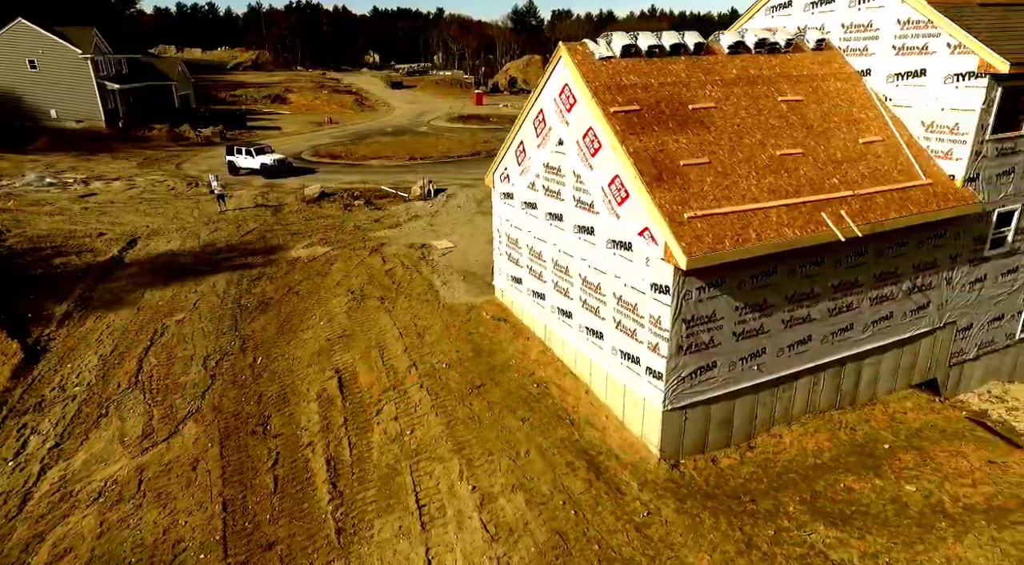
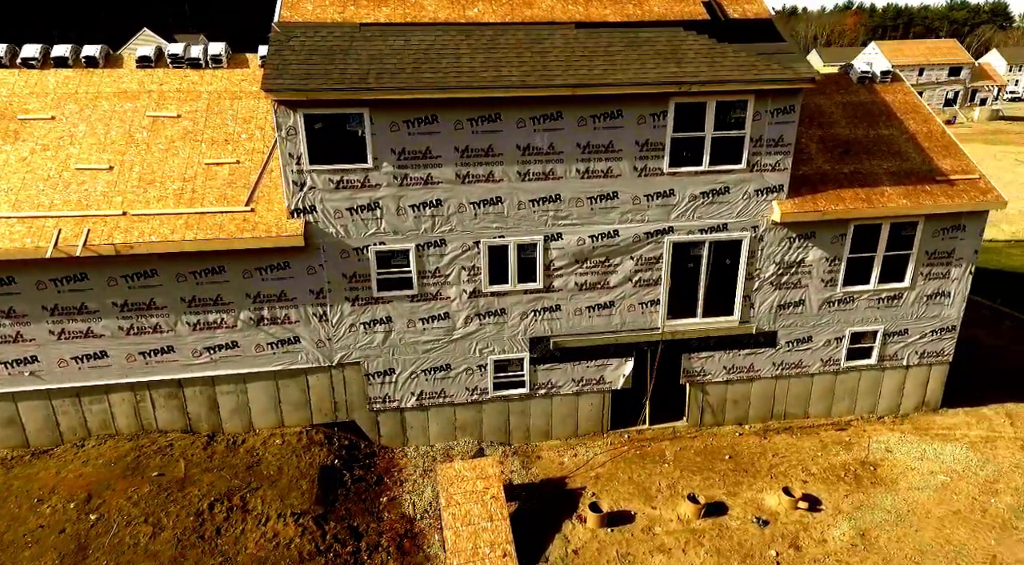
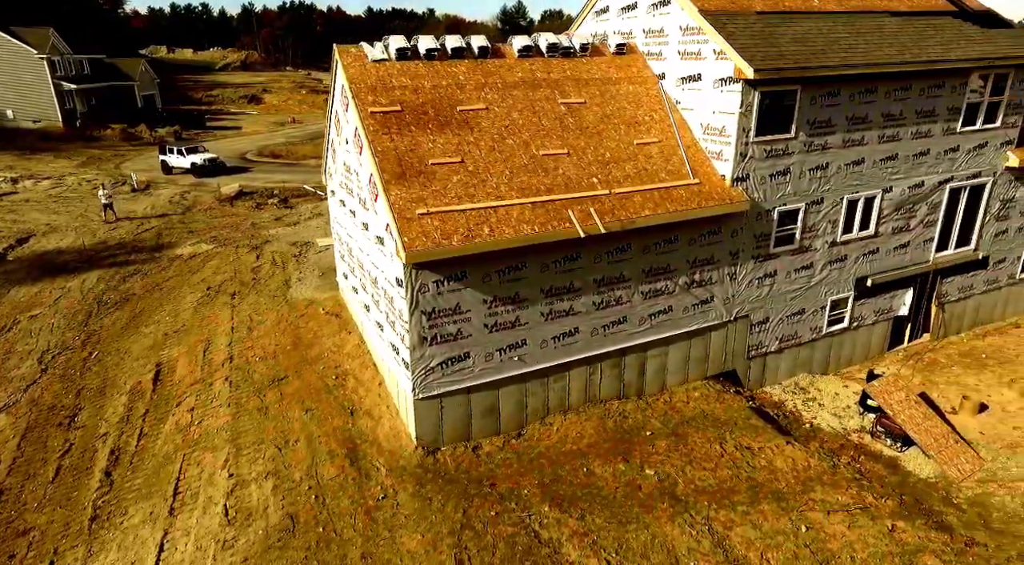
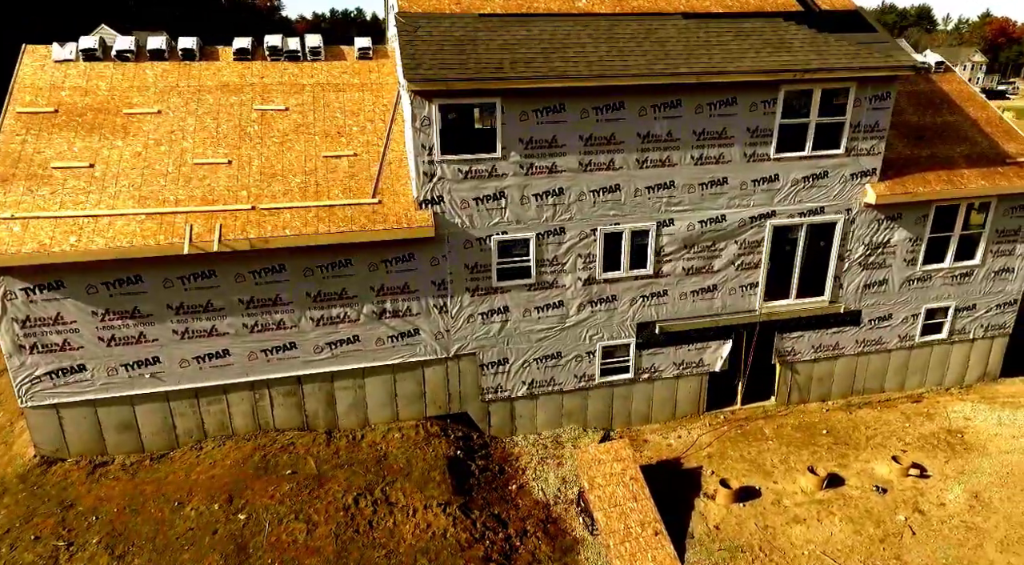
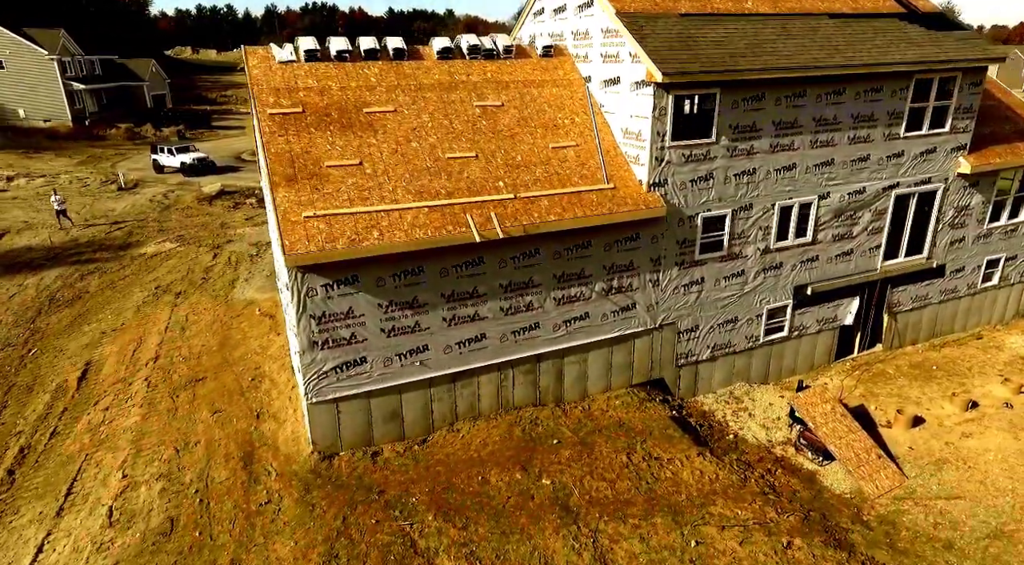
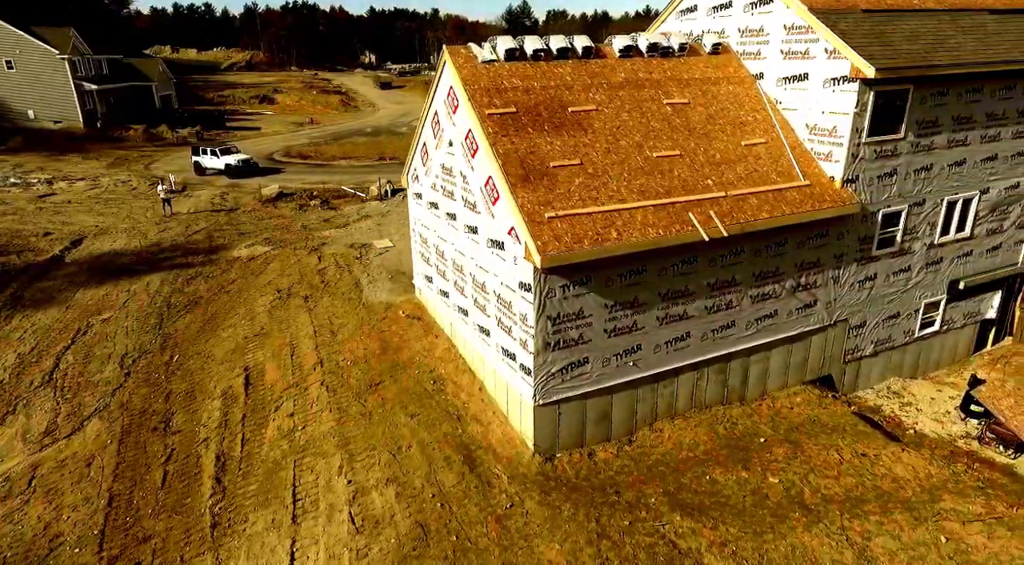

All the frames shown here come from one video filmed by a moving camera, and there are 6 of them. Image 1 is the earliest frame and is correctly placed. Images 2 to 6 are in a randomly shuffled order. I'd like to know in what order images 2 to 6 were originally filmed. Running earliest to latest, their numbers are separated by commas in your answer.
6, 3, 5, 4, 2
